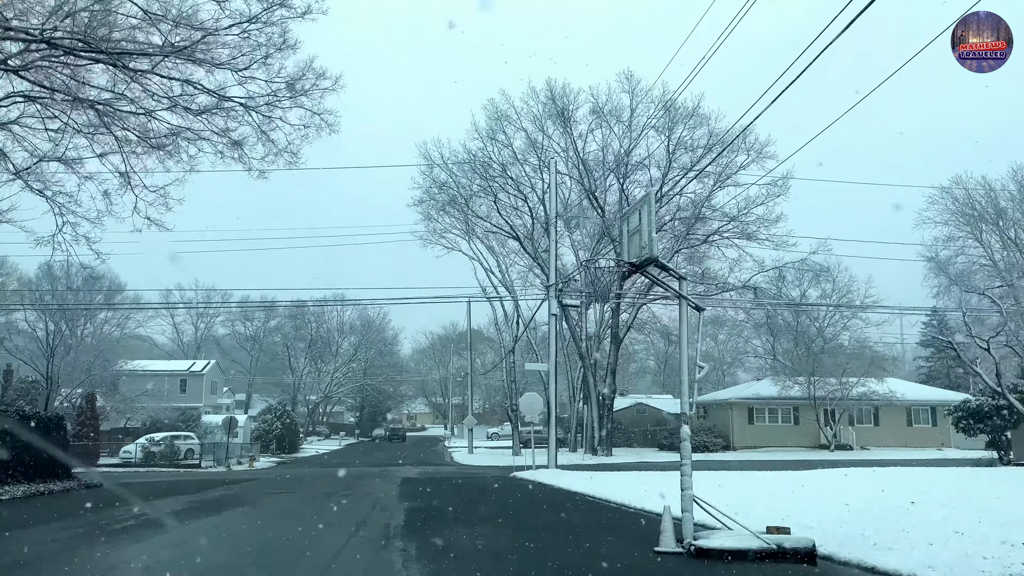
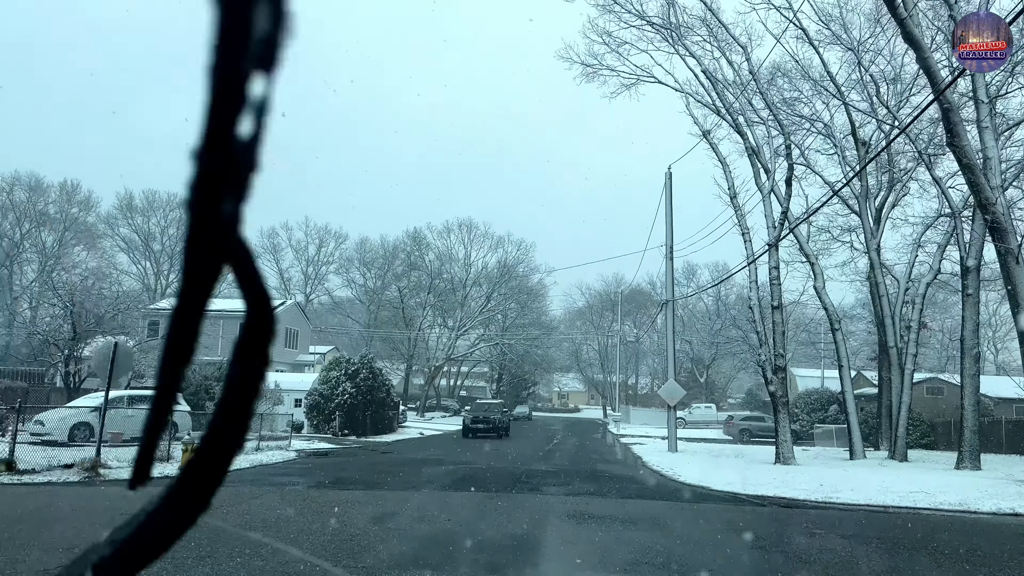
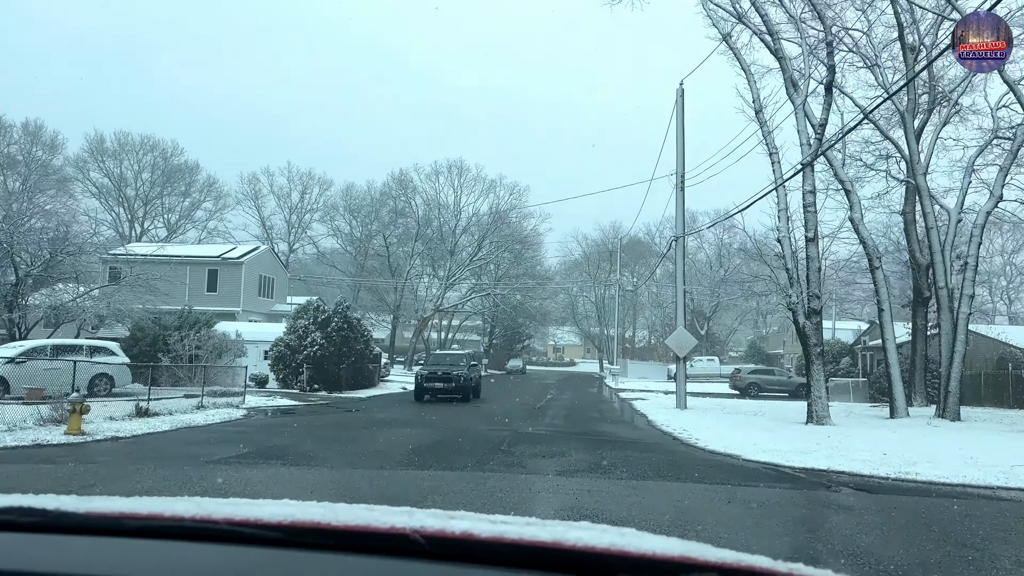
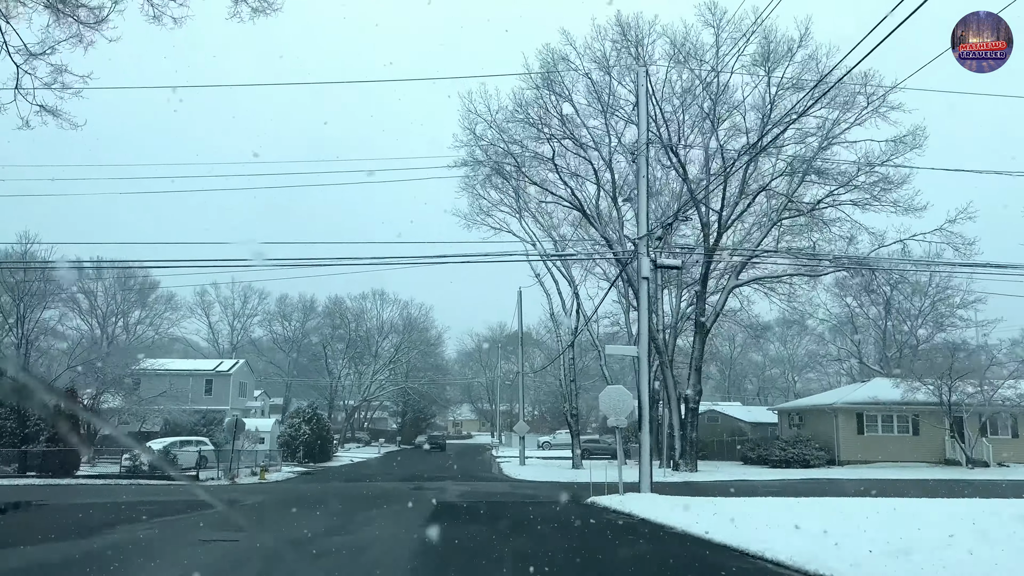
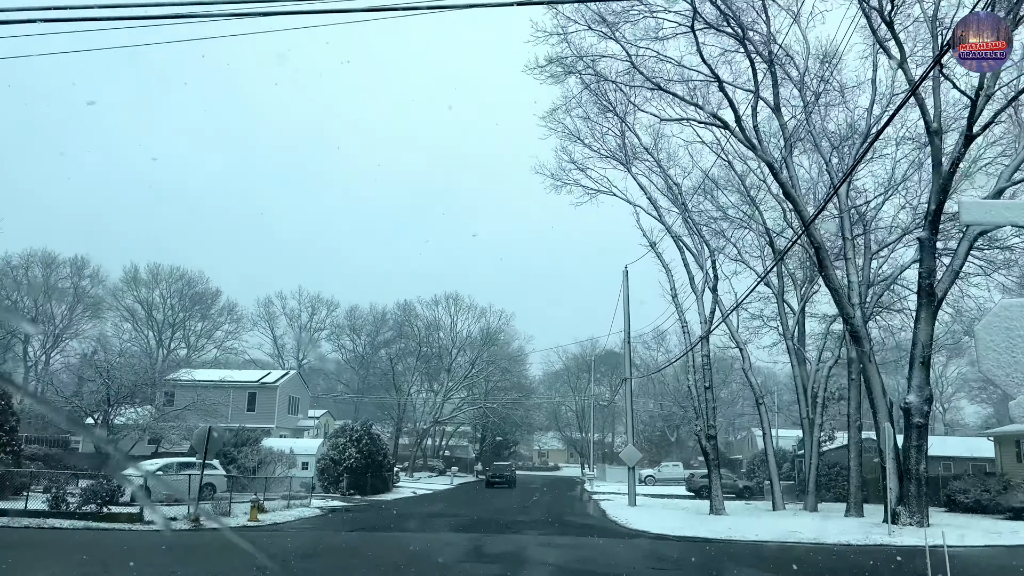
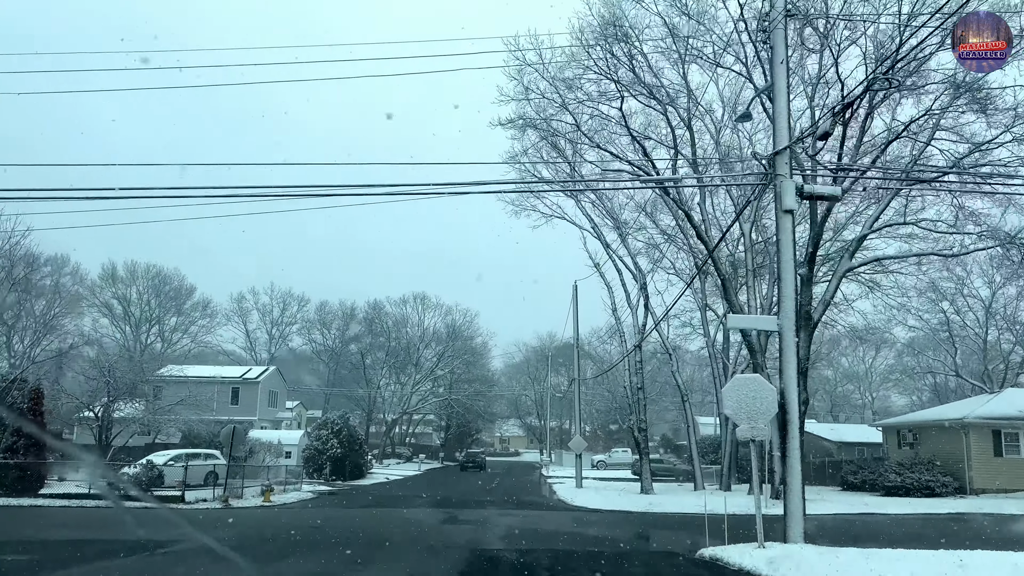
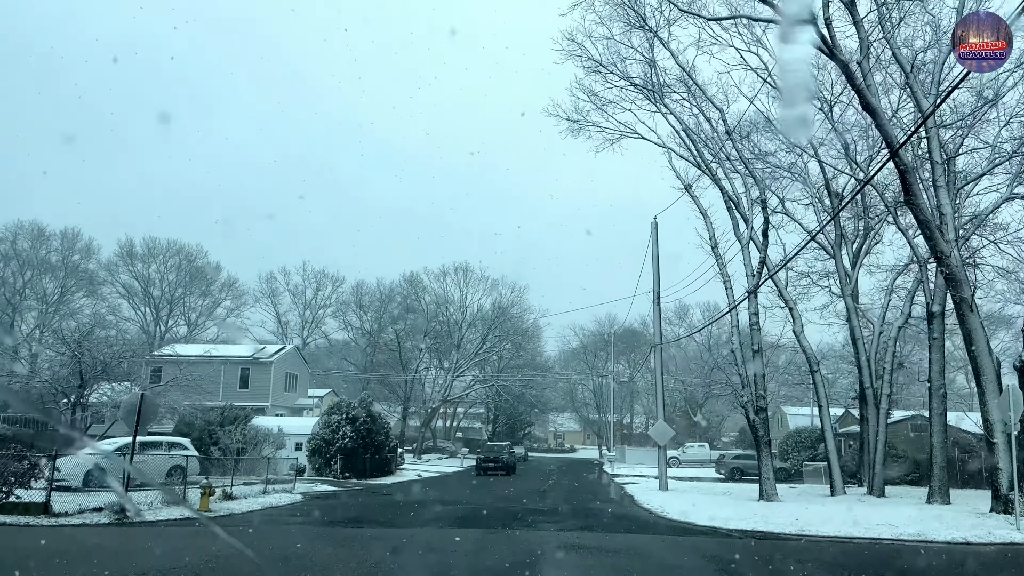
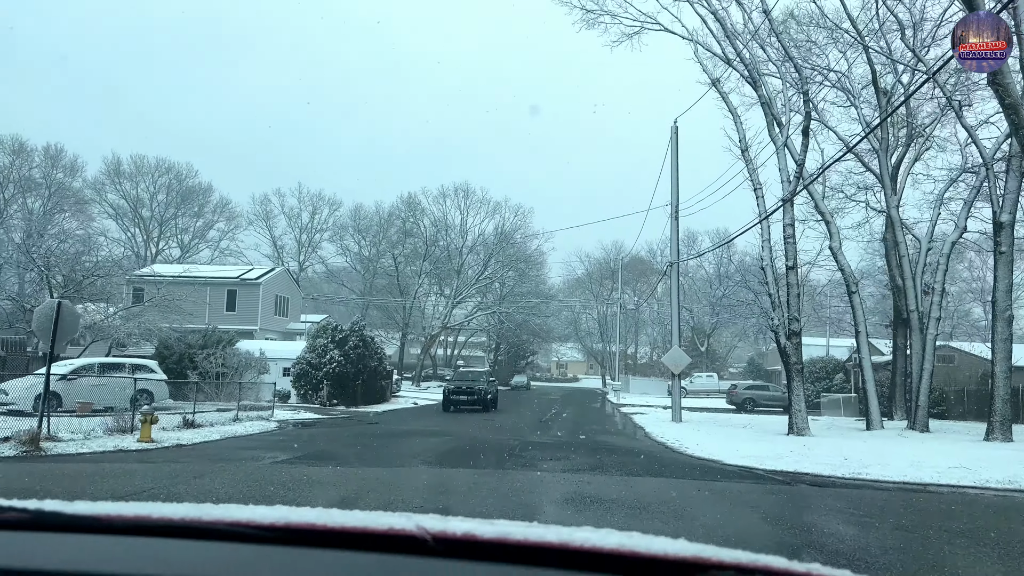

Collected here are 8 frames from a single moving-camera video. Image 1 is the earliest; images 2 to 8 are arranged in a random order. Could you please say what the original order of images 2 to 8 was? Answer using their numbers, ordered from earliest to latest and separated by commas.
4, 6, 5, 7, 2, 8, 3
